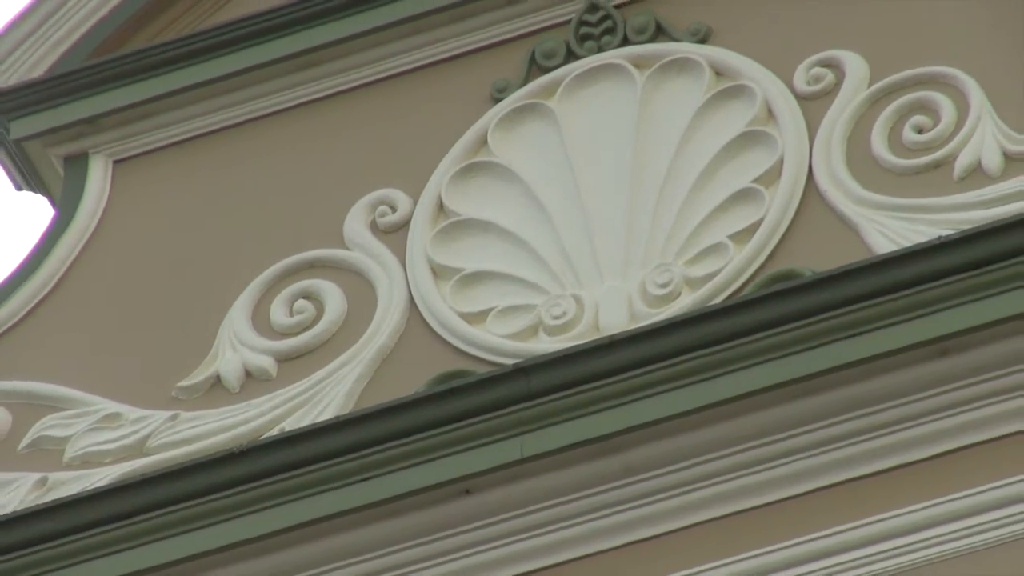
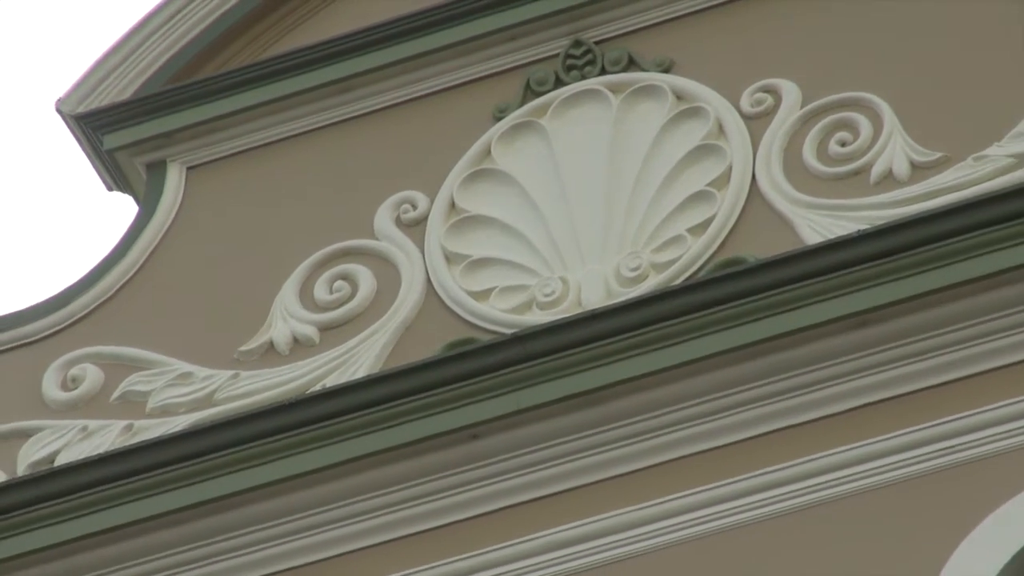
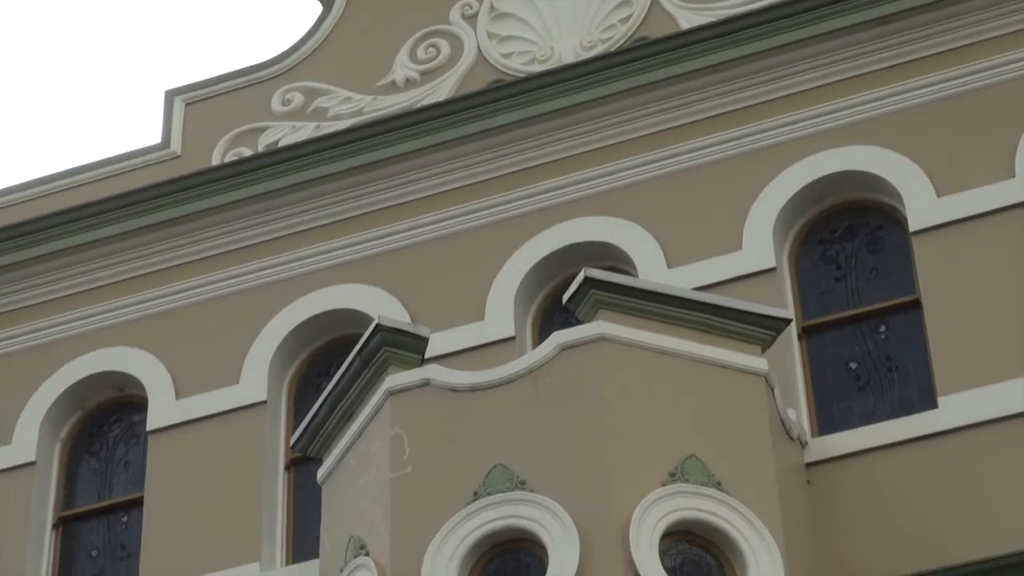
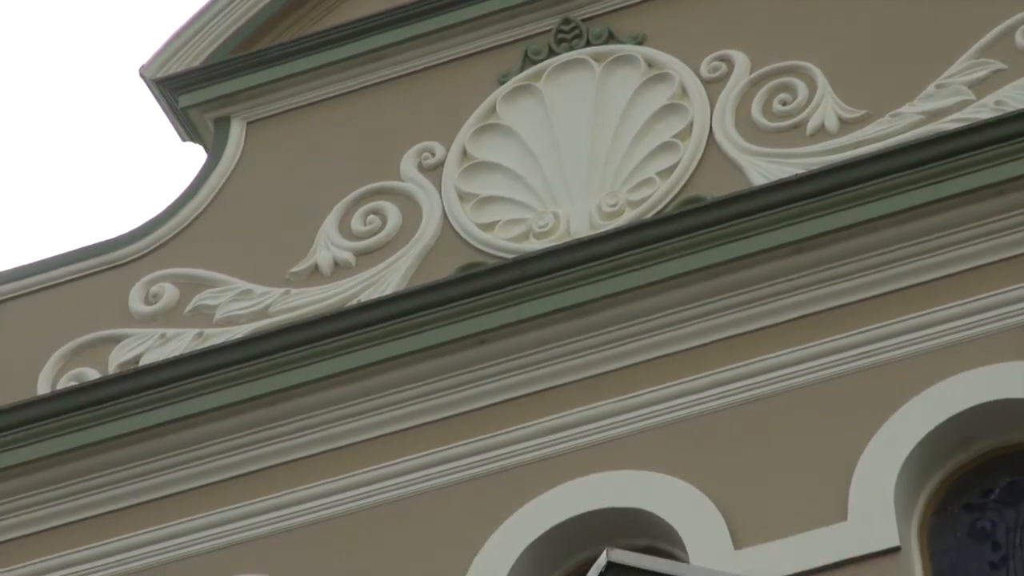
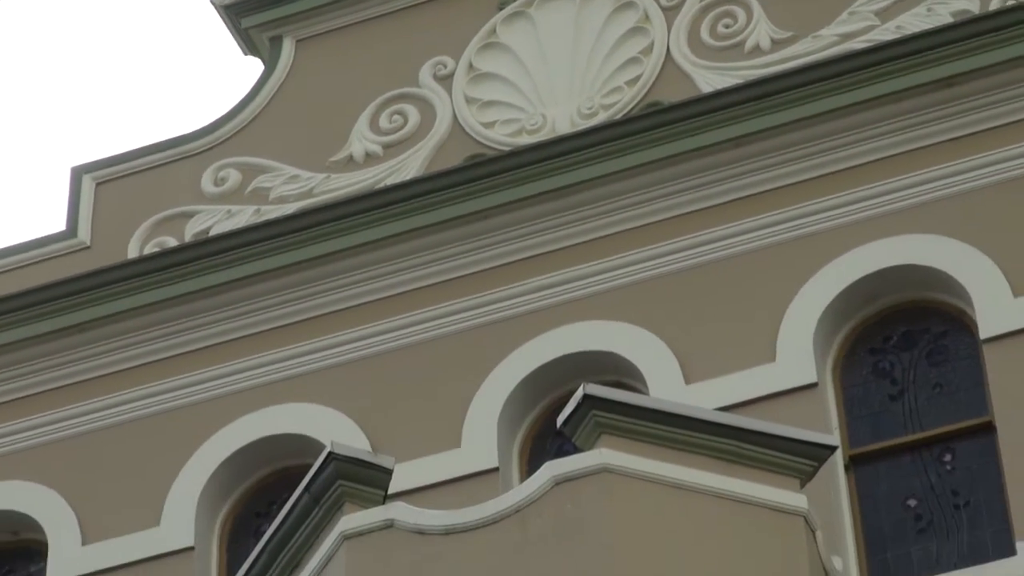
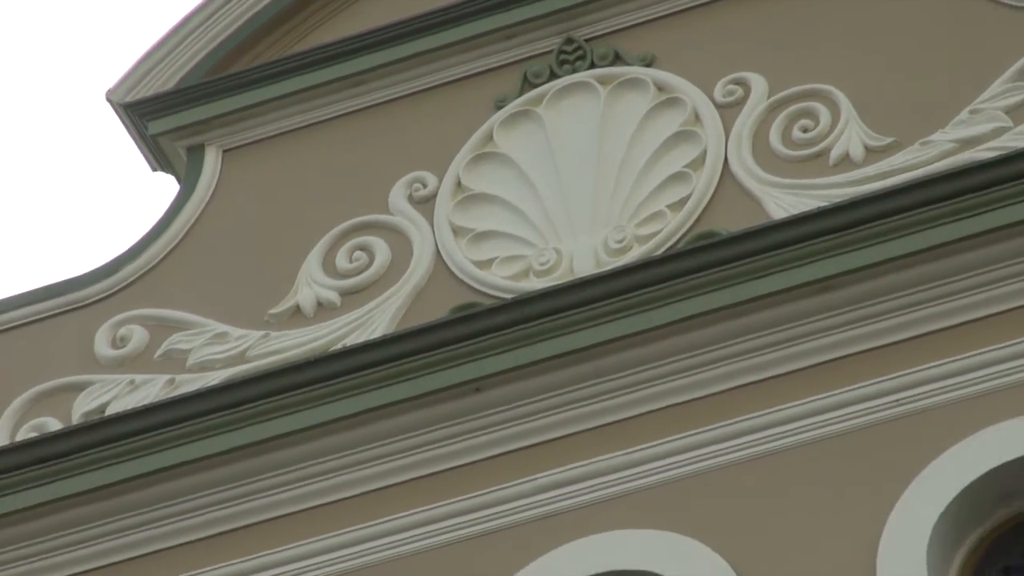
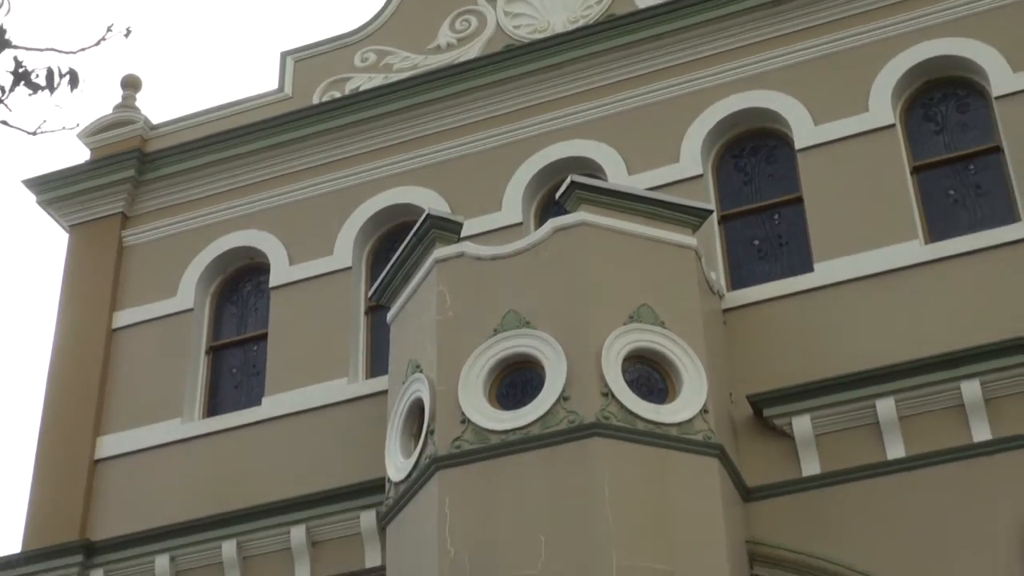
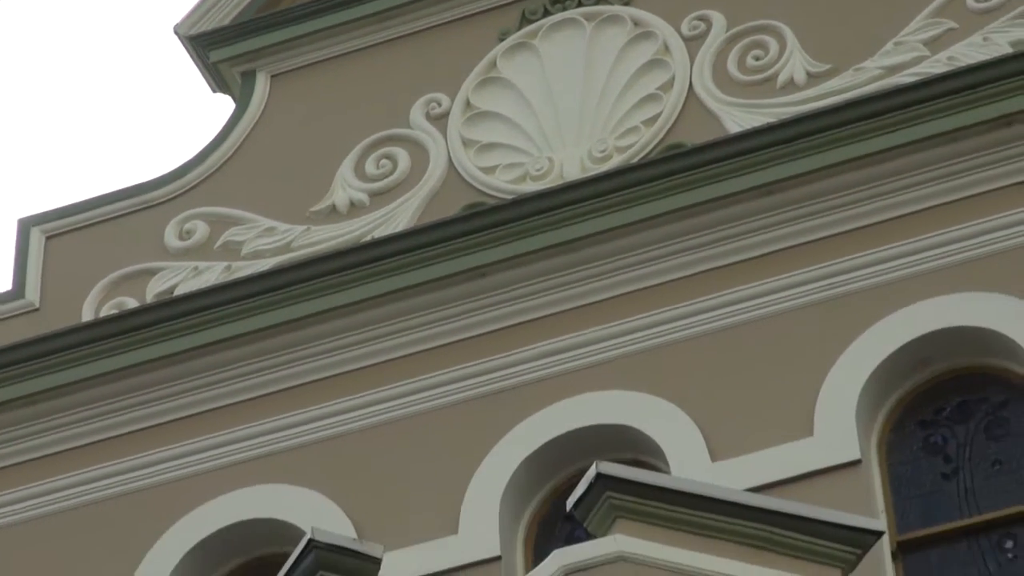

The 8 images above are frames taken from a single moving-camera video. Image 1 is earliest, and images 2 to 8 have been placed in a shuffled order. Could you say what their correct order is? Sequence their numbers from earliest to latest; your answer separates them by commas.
2, 6, 4, 8, 5, 3, 7
